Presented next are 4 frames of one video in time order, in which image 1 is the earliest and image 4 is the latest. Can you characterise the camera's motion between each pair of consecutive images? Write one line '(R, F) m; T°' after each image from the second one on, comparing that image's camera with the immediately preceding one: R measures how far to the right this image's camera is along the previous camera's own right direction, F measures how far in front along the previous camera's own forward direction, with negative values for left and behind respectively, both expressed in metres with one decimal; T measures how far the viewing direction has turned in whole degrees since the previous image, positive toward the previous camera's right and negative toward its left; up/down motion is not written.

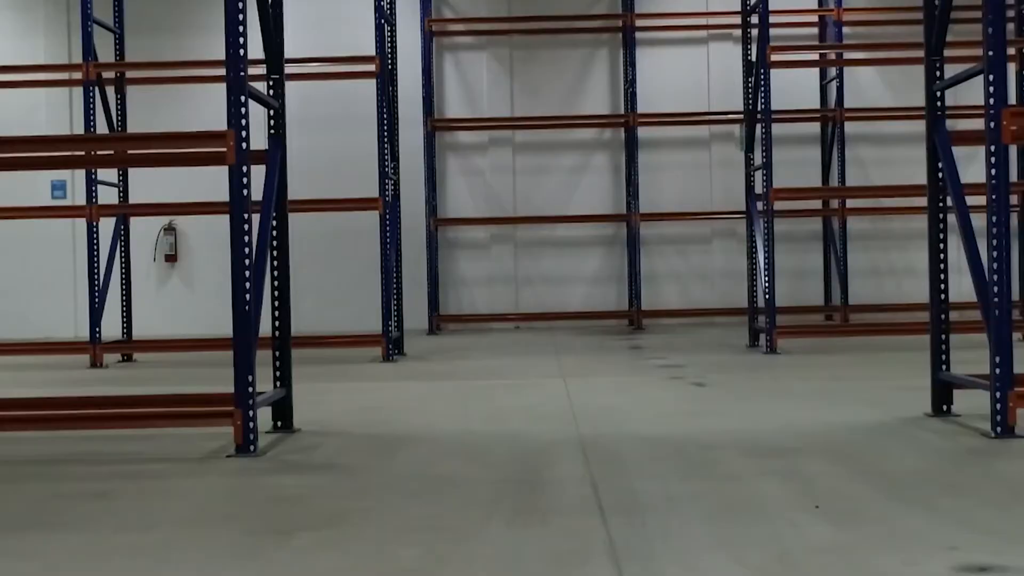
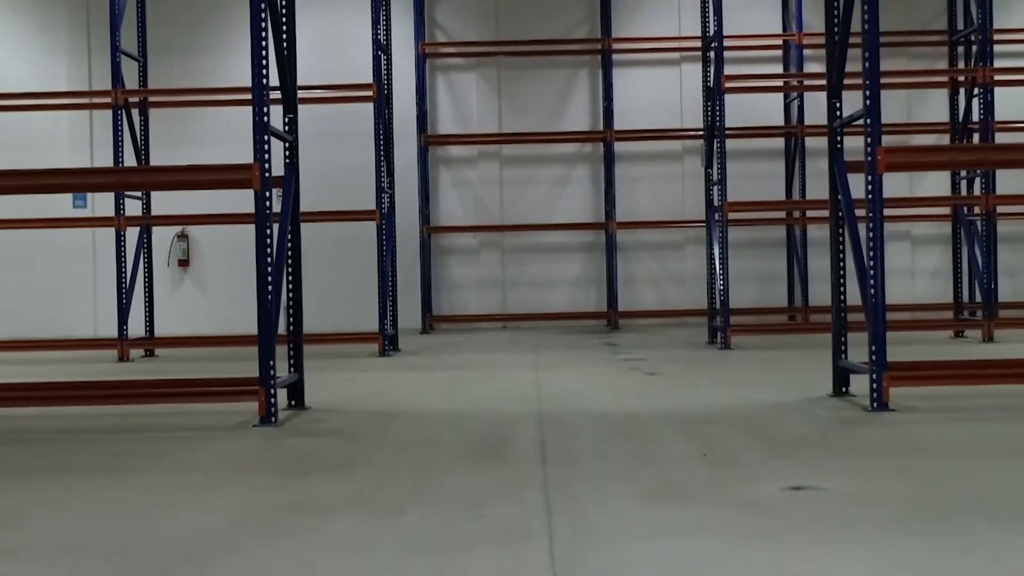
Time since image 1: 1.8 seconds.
(+0.1, -0.6) m; 0°
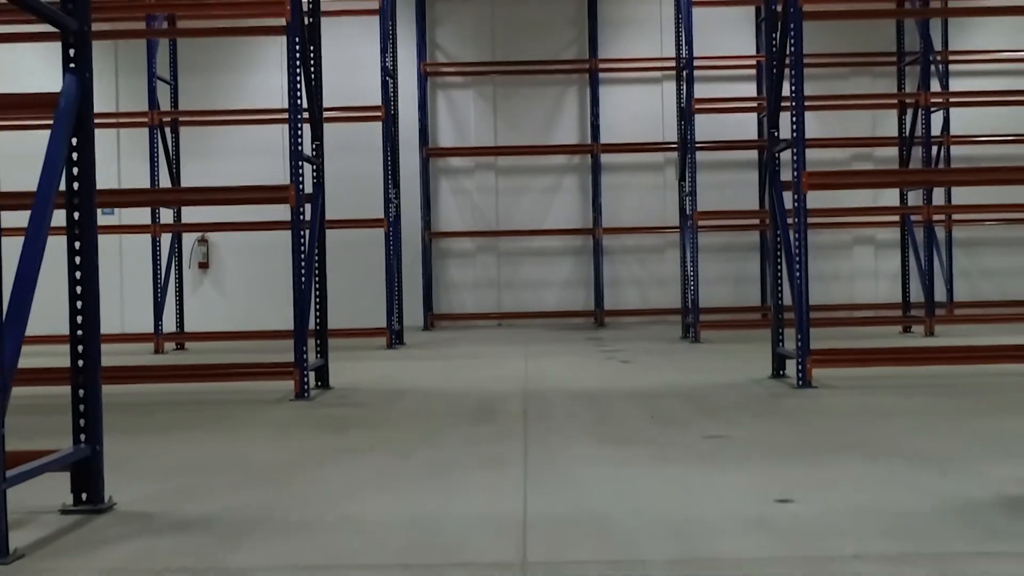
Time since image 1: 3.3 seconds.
(0.0, -0.7) m; 0°
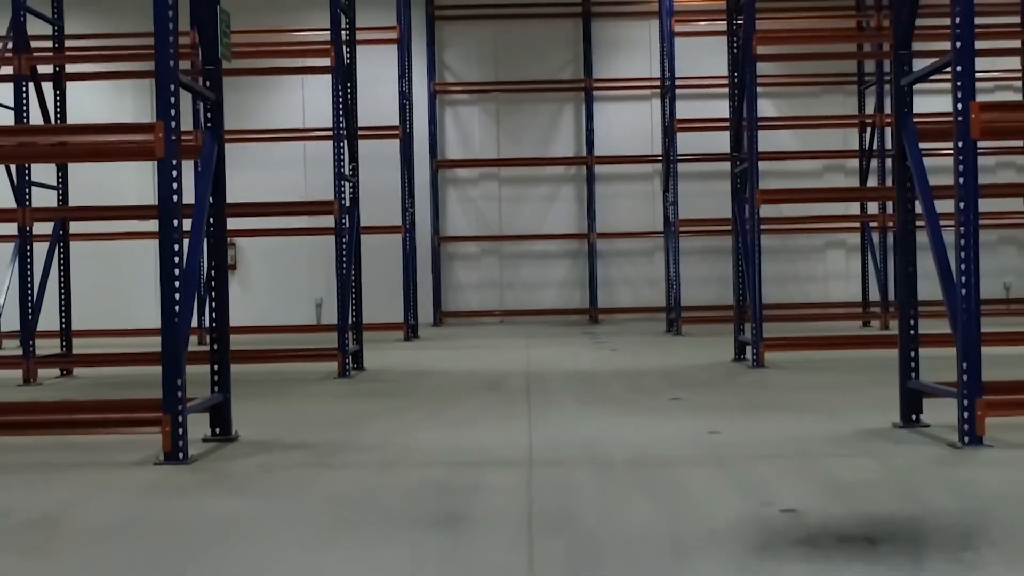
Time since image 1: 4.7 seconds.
(0.0, -0.8) m; 0°
